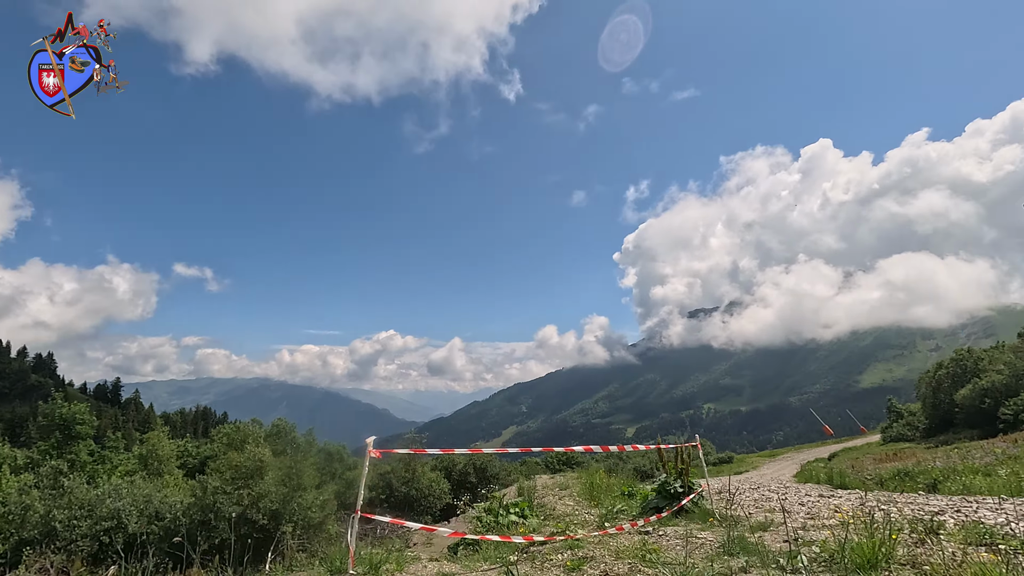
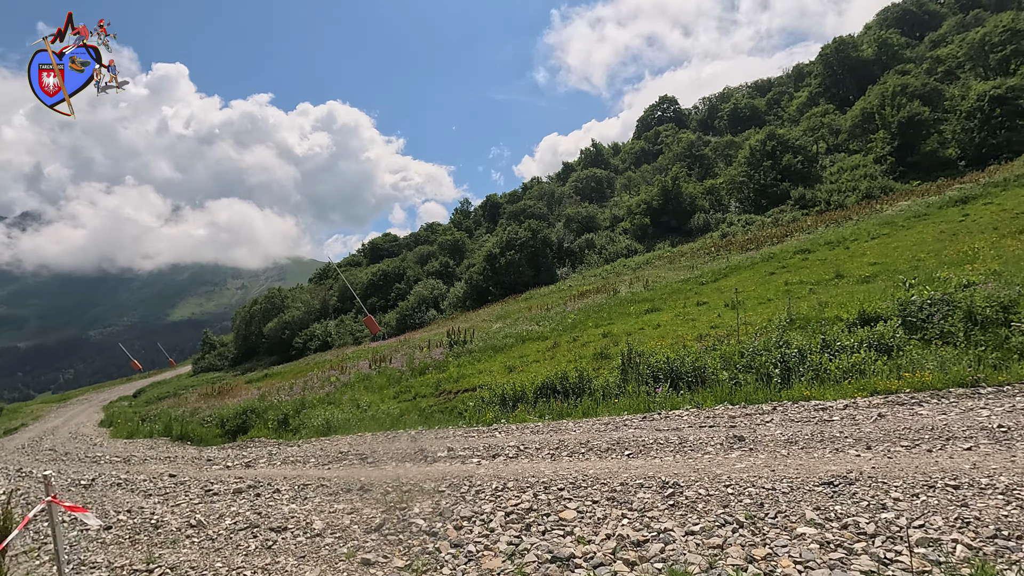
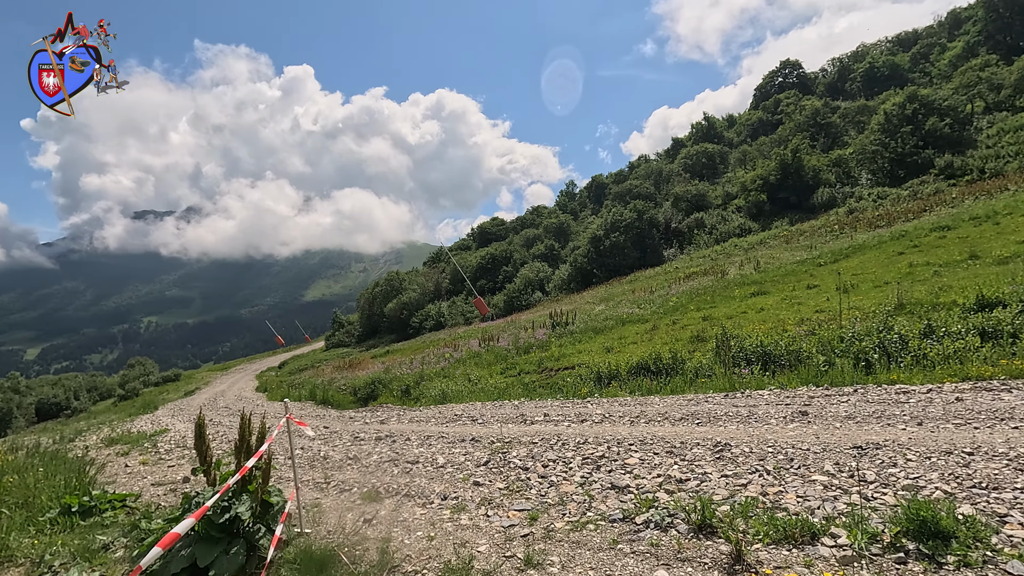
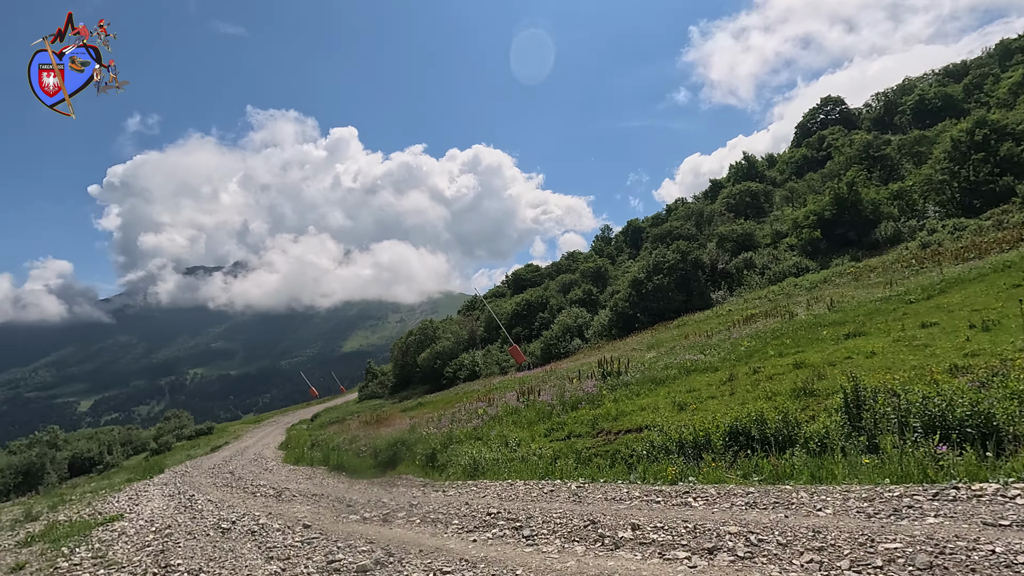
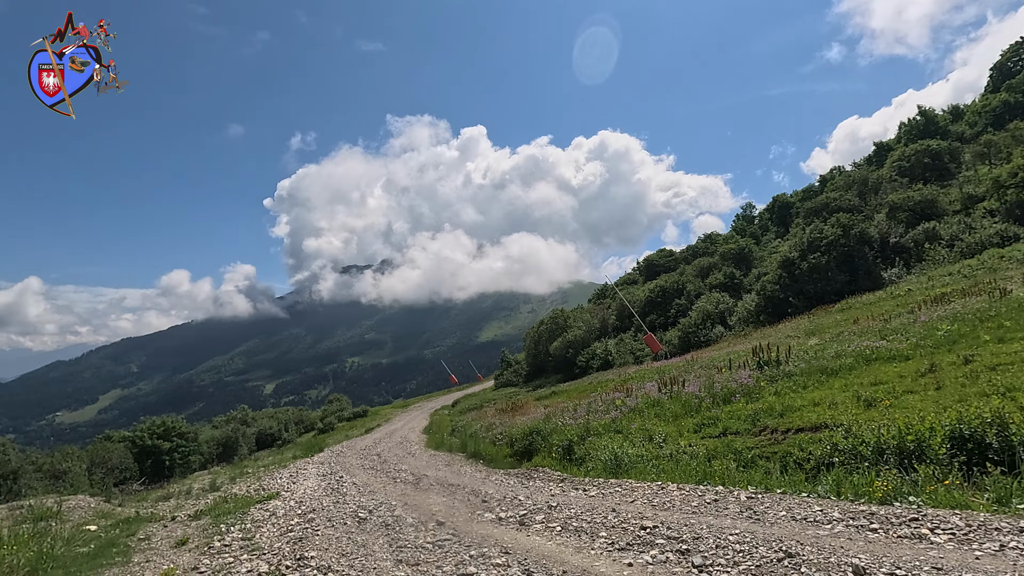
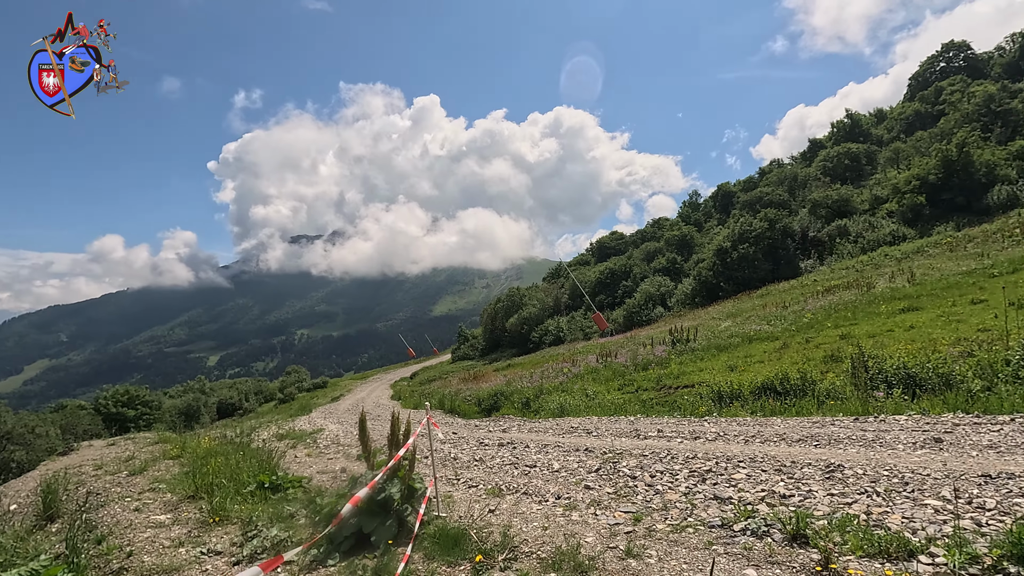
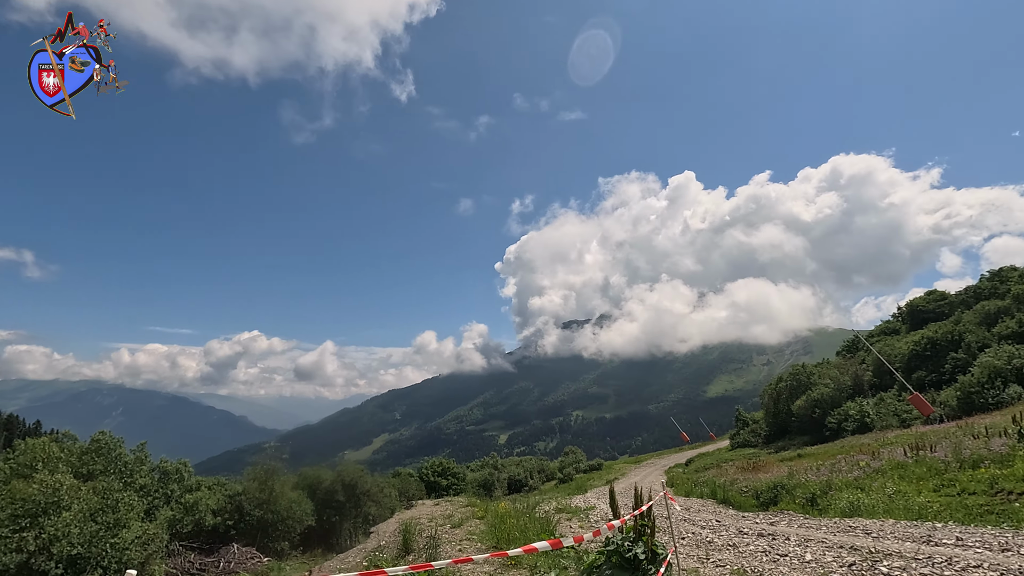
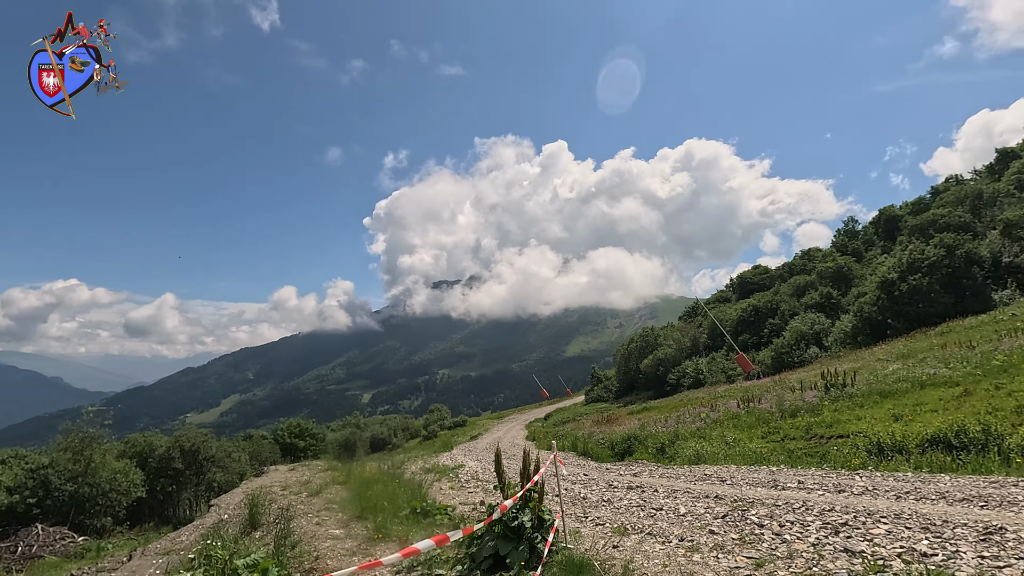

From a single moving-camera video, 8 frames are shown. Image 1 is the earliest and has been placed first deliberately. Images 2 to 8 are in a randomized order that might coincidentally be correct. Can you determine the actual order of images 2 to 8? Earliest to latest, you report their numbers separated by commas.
7, 8, 6, 3, 2, 4, 5
